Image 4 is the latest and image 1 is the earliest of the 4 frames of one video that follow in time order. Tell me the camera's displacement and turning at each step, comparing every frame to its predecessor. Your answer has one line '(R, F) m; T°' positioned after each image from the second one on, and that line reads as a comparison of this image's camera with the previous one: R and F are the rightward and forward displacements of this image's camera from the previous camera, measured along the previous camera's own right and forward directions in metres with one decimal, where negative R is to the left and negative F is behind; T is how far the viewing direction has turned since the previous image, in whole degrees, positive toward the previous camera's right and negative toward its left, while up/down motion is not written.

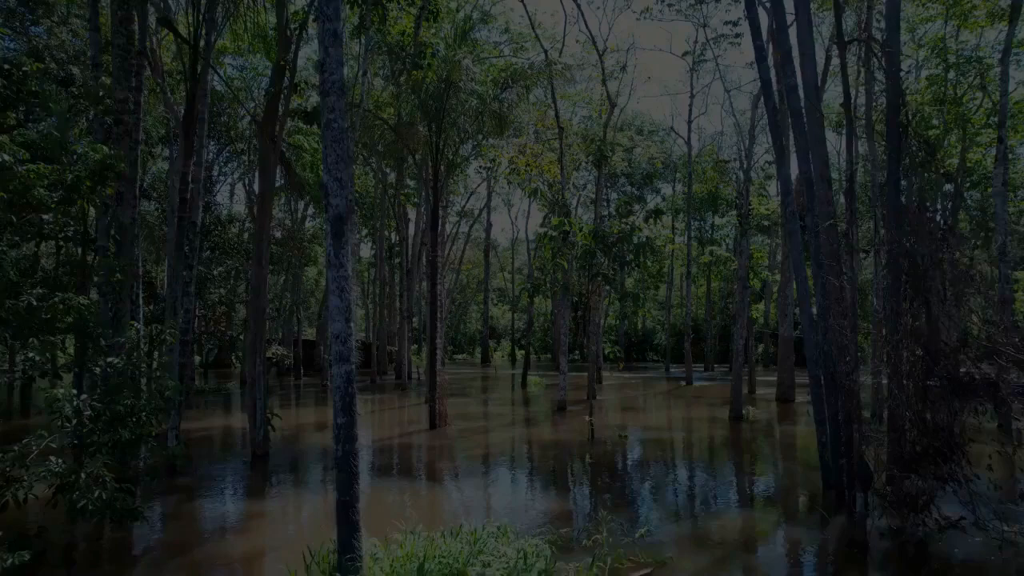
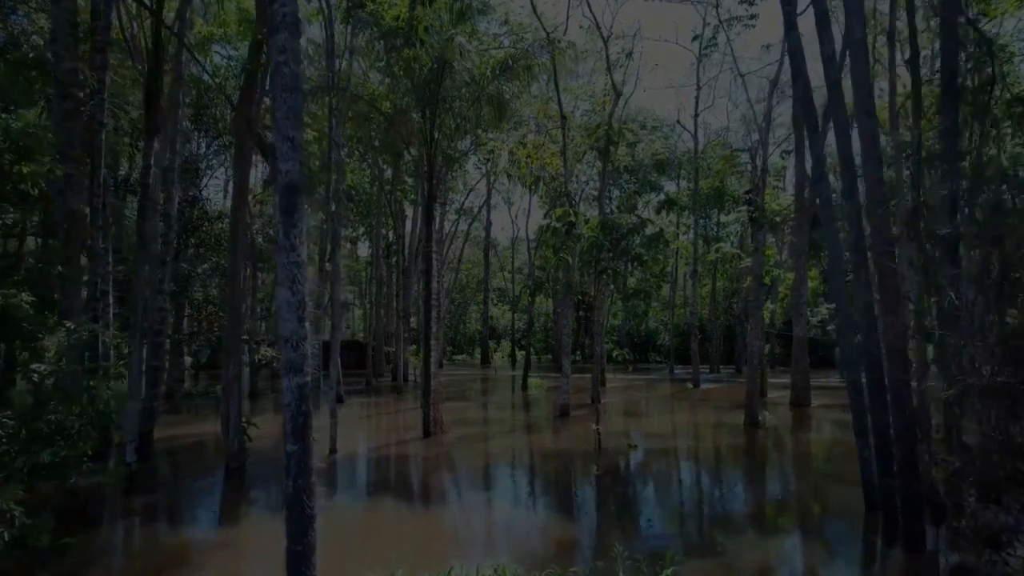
(0.0, +0.8) m; 0°
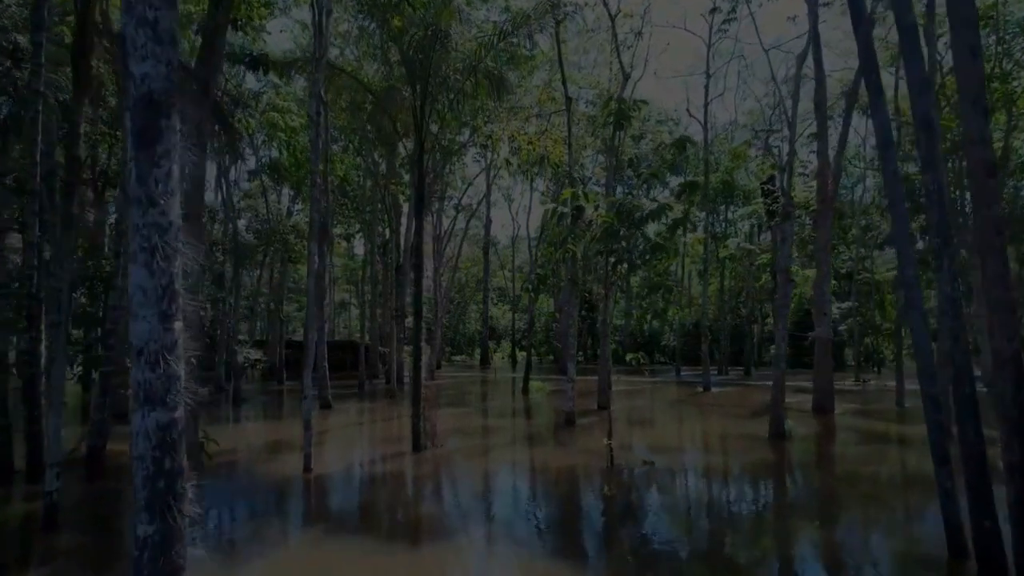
(0.0, +1.1) m; 0°
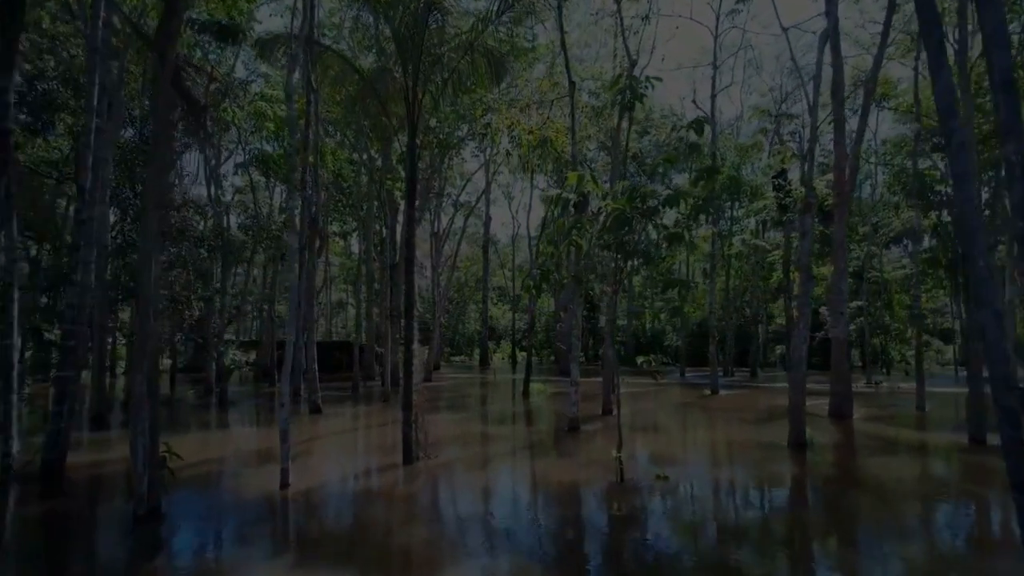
(0.0, +0.8) m; 0°
